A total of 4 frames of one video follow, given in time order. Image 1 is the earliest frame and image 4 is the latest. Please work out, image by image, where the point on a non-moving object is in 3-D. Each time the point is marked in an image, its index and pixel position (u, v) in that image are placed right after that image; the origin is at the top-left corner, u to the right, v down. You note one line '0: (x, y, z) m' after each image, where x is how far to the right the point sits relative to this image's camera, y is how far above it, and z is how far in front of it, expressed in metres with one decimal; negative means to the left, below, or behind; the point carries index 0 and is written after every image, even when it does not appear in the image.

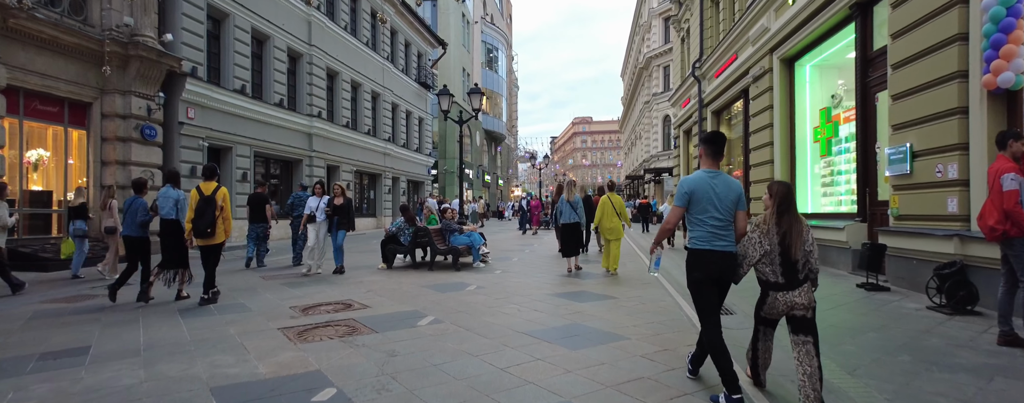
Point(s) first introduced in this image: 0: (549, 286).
0: (+0.5, -1.2, +7.2) m
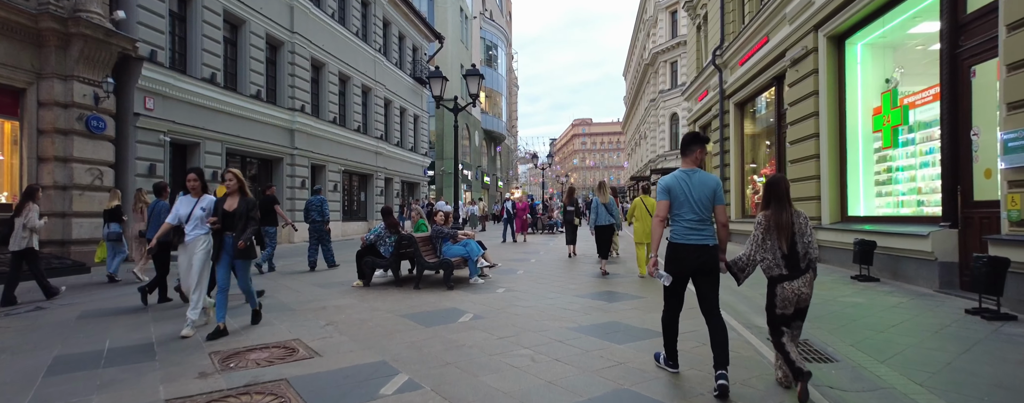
0: (+0.6, -1.2, +5.5) m
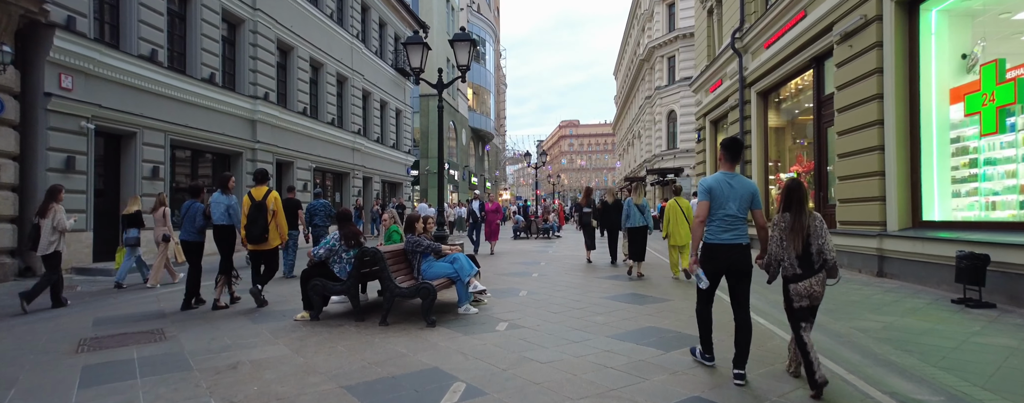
0: (+0.7, -1.2, +3.5) m
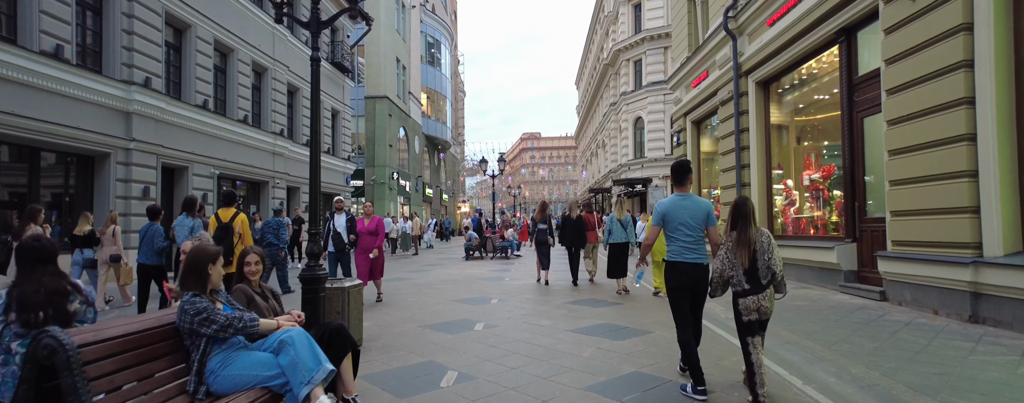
0: (+0.3, -1.2, +0.6) m
